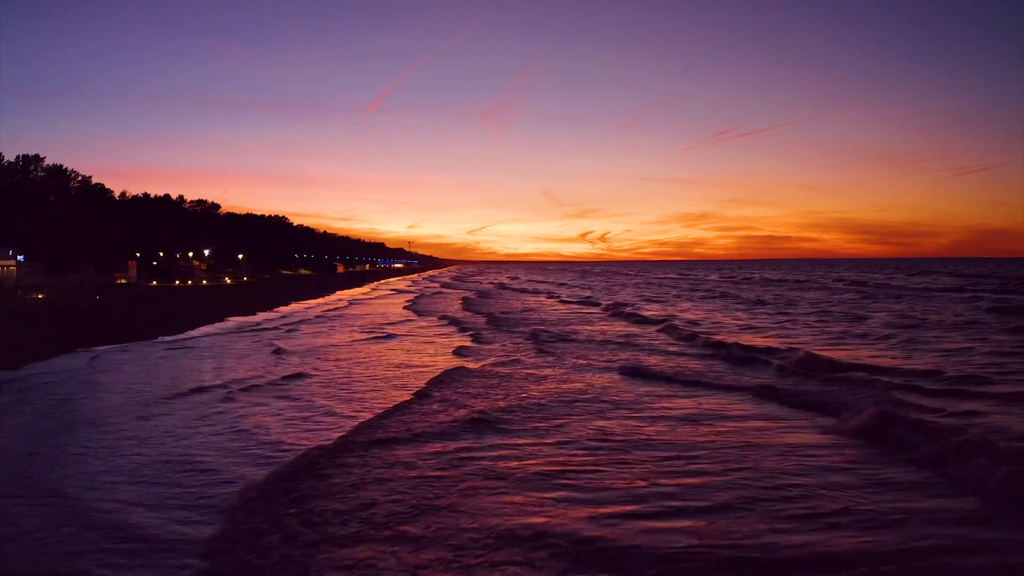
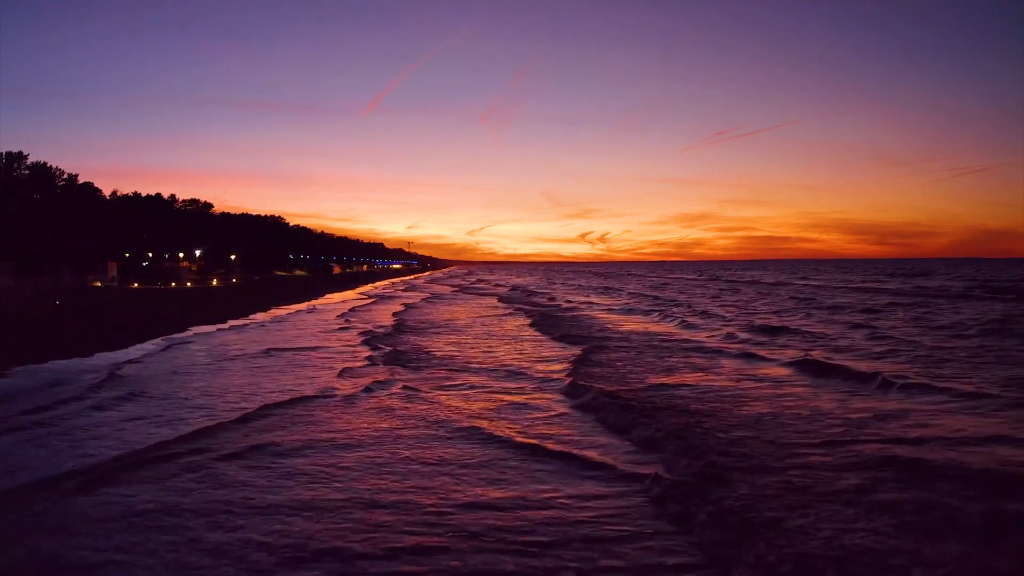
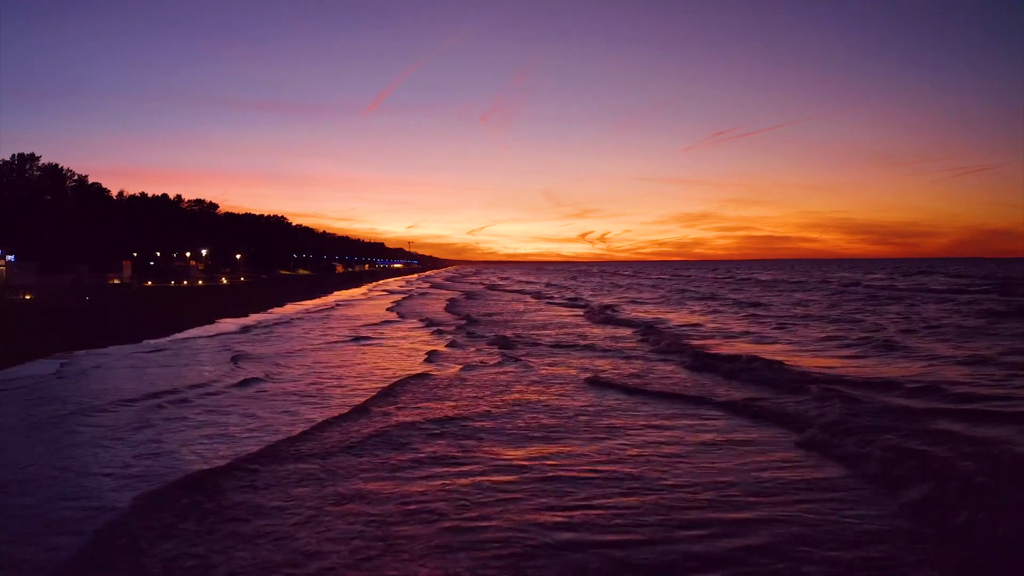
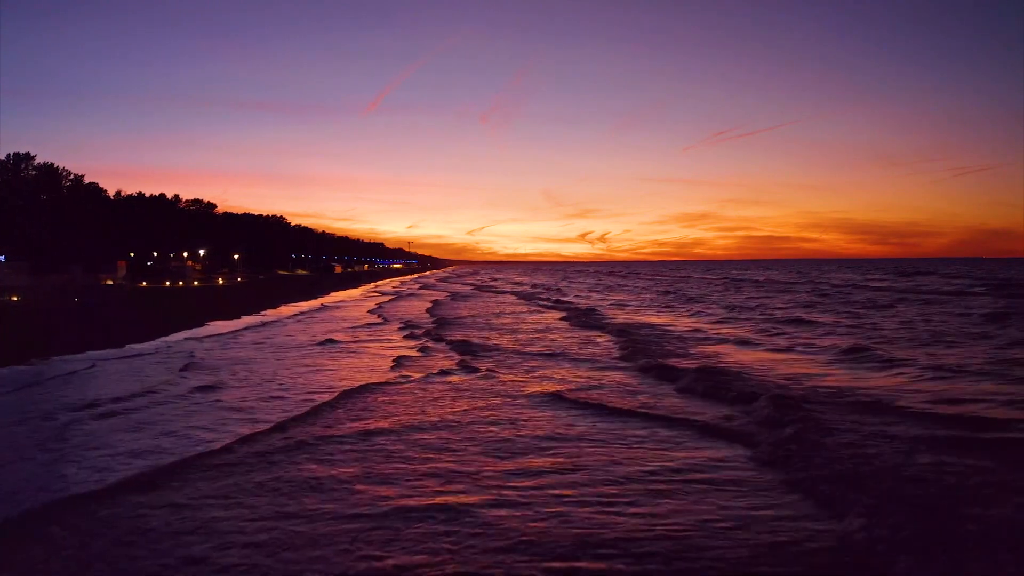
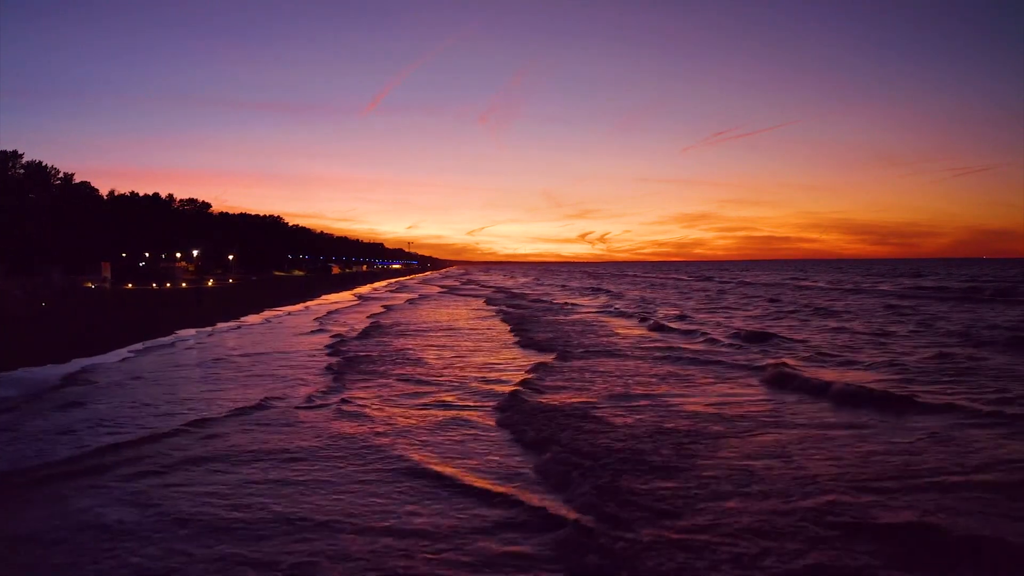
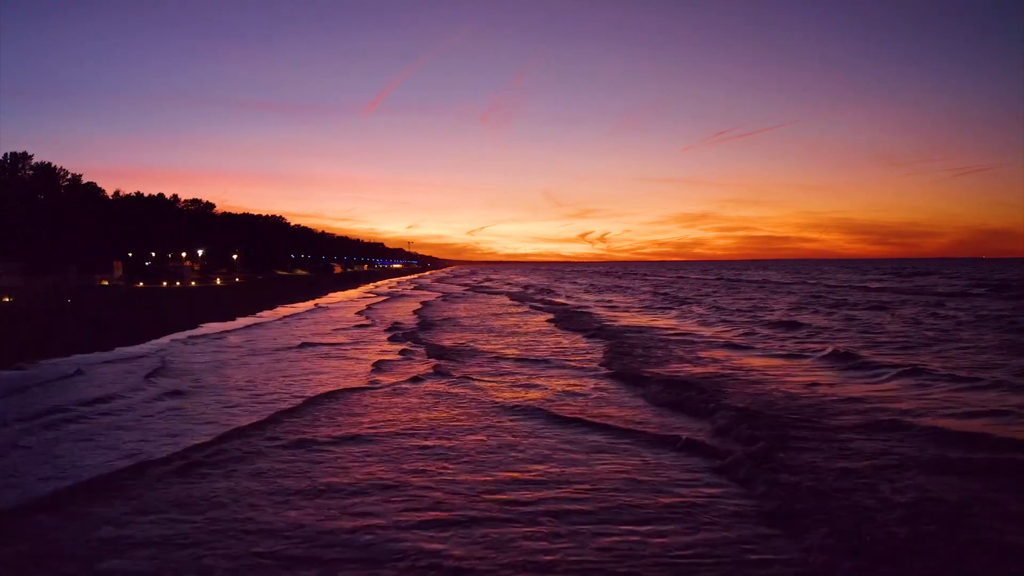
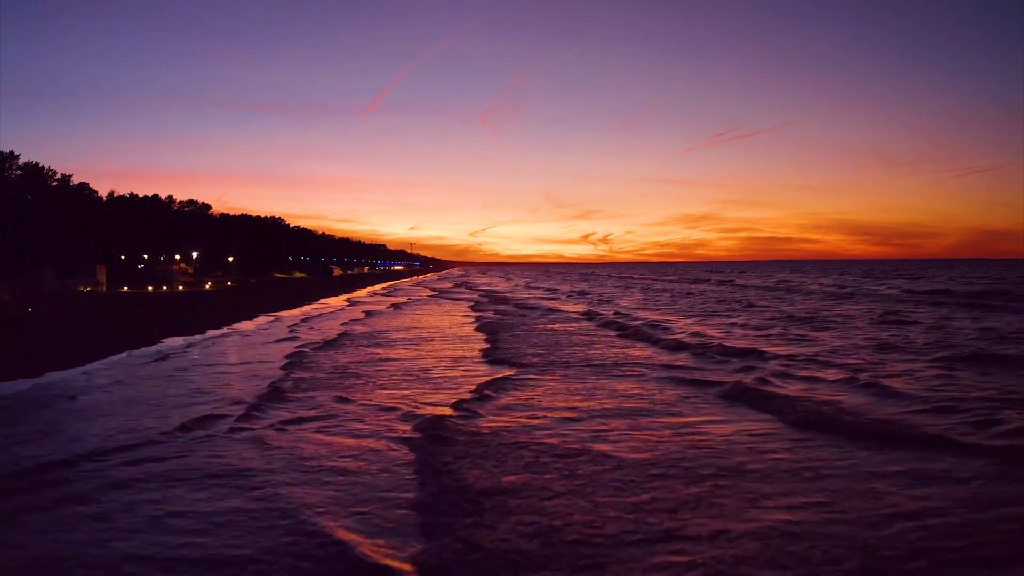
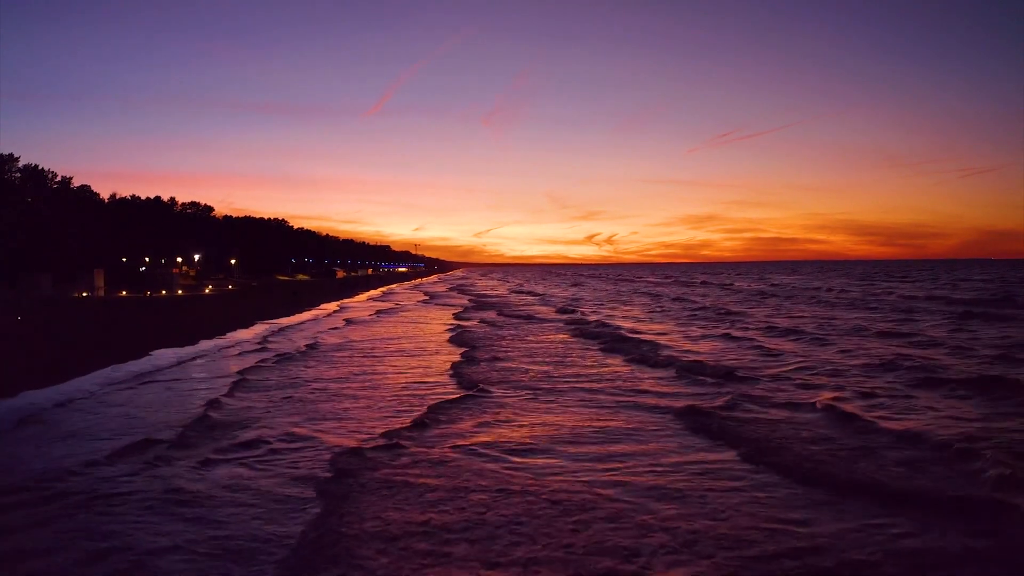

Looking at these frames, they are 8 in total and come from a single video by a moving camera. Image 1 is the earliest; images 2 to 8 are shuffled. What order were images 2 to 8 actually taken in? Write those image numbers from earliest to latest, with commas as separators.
3, 4, 6, 2, 5, 7, 8
